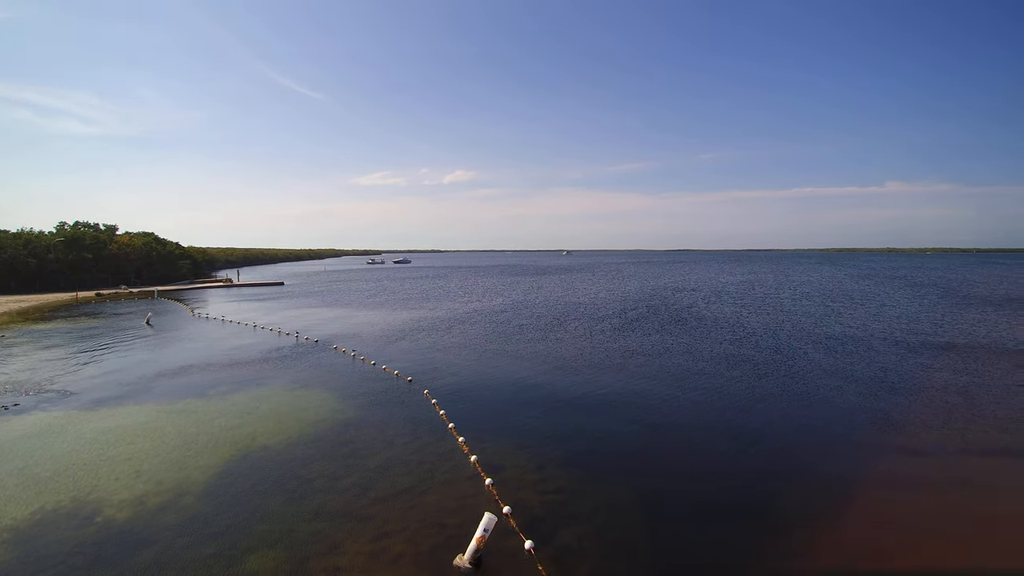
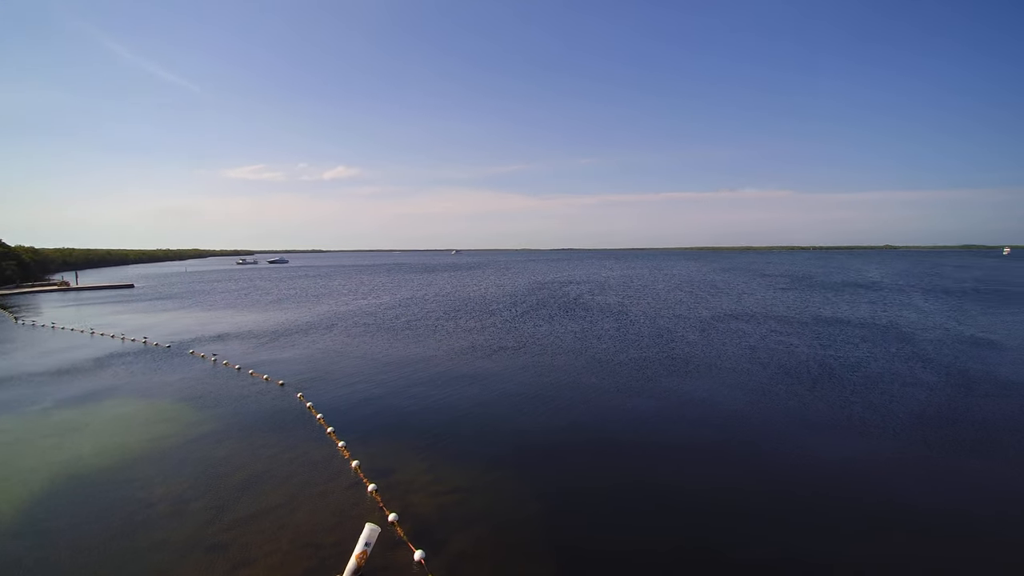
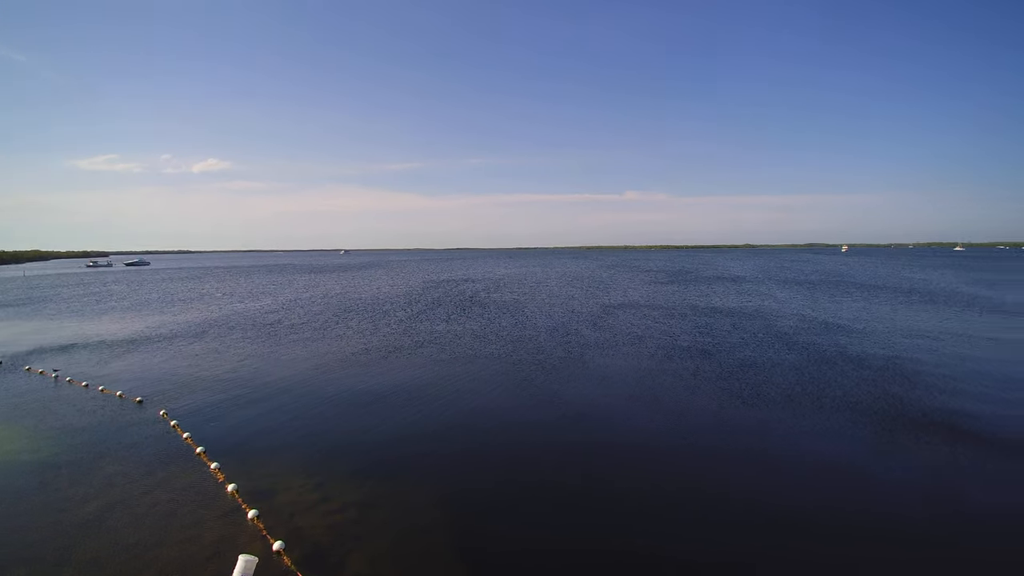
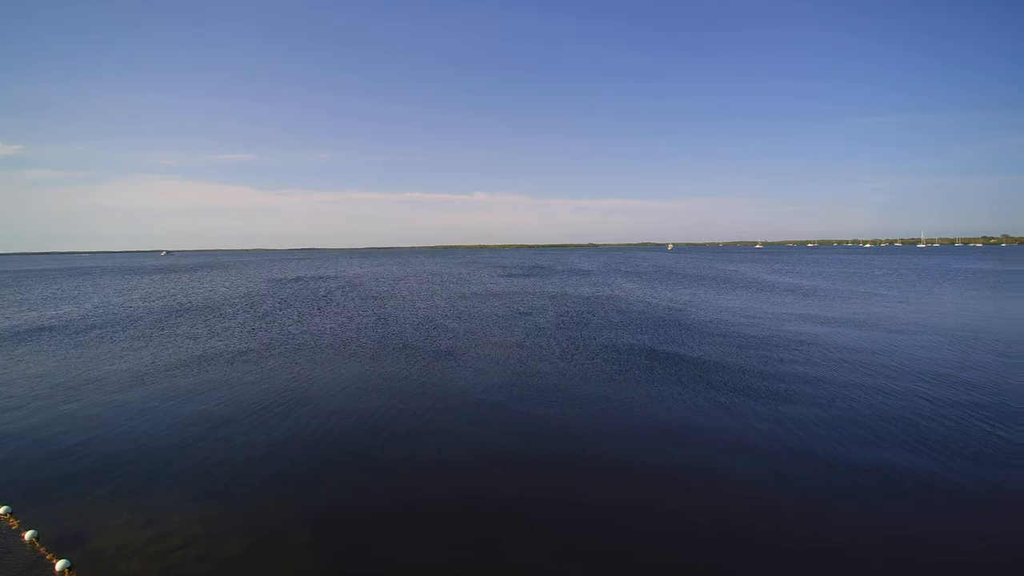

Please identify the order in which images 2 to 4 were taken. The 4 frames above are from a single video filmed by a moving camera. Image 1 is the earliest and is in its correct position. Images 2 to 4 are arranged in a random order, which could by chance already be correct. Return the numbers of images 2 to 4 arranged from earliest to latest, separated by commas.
2, 3, 4
